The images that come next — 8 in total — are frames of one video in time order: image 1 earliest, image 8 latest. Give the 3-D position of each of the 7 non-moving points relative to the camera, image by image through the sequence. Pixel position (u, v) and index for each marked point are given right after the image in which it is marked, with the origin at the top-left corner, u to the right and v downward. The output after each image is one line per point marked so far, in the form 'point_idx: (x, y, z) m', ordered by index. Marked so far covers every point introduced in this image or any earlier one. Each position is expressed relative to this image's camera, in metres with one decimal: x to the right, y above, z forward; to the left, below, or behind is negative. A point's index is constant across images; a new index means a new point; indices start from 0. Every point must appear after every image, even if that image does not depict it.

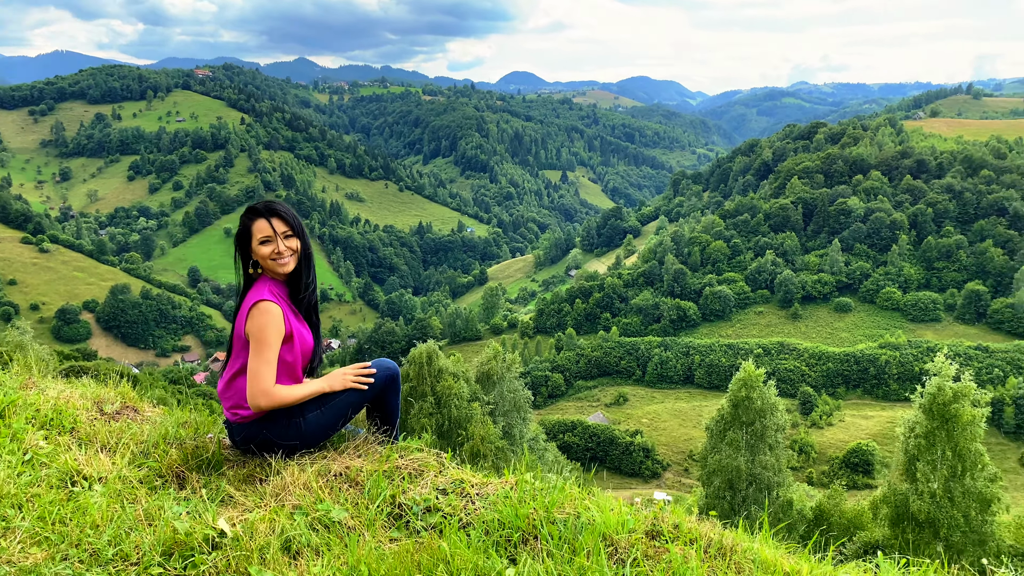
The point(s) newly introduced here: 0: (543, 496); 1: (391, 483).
0: (+0.1, -0.8, +3.3) m
1: (-0.5, -0.8, +3.4) m
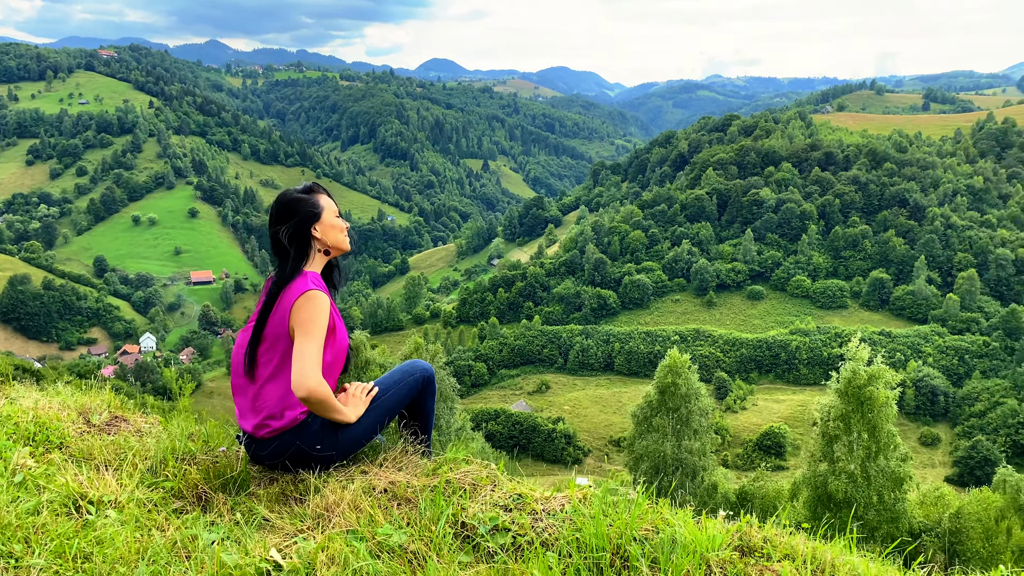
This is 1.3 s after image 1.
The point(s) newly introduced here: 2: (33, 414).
0: (+0.4, -0.8, +3.1) m
1: (-0.2, -0.8, +3.1) m
2: (-2.2, -0.6, +4.0) m
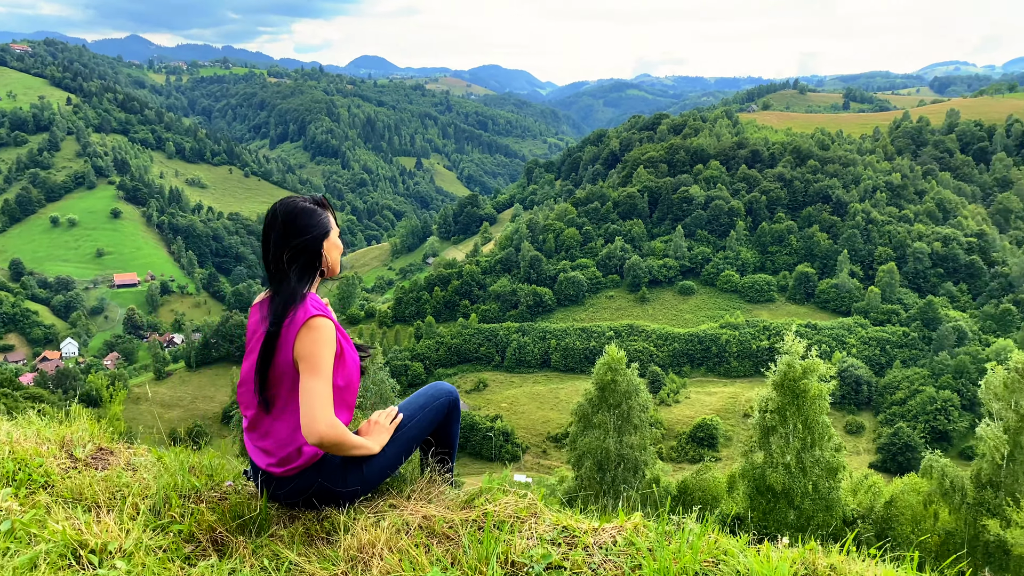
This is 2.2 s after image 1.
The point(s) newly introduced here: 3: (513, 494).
0: (+0.5, -0.9, +2.9) m
1: (0.0, -0.9, +2.9) m
2: (-2.1, -0.7, +3.6) m
3: (0.0, -0.8, +3.3) m
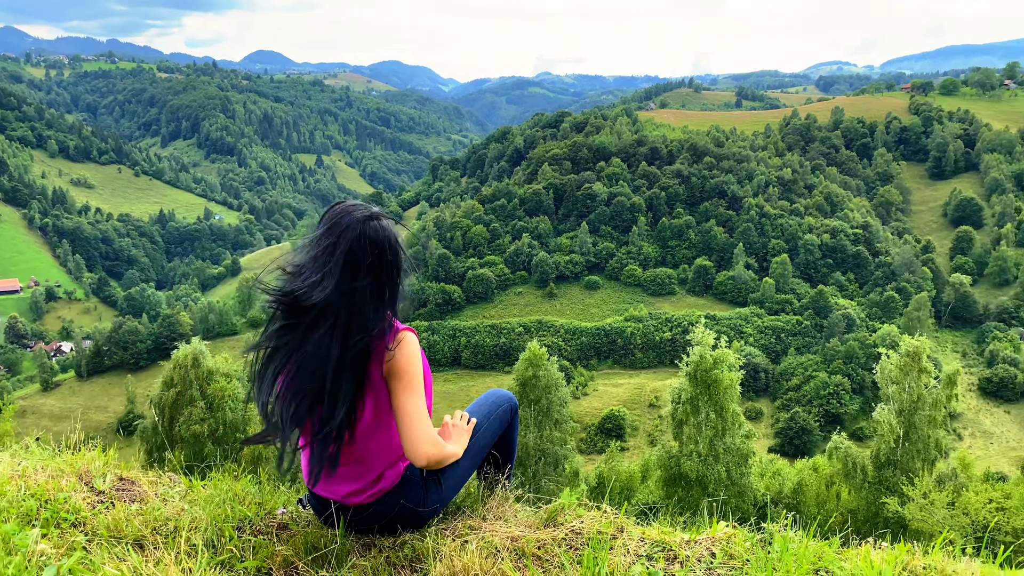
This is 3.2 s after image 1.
0: (+0.9, -0.9, +2.9) m
1: (+0.3, -0.9, +2.8) m
2: (-1.8, -0.8, +3.3) m
3: (+0.3, -0.8, +3.2) m
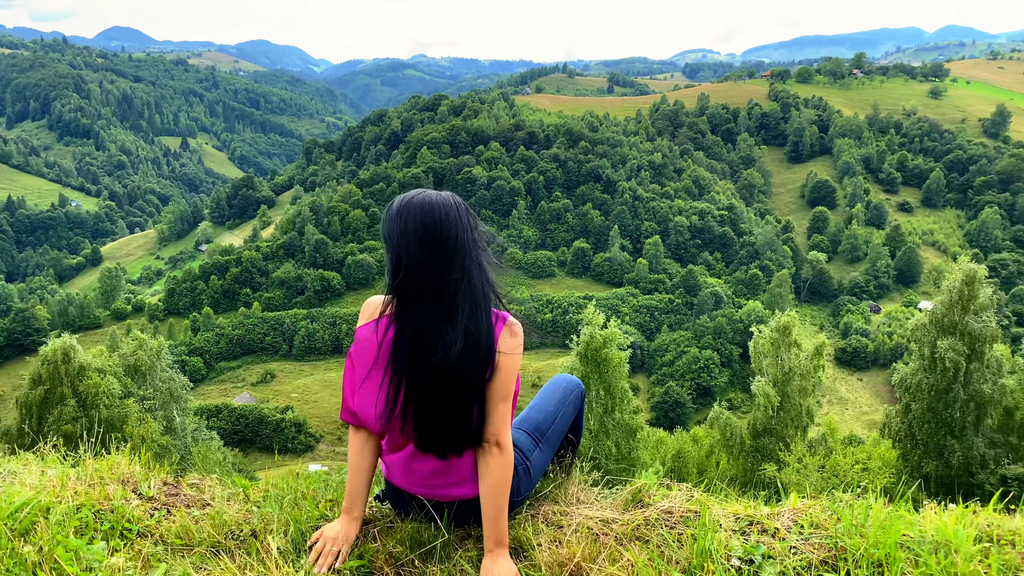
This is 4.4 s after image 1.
0: (+1.2, -0.8, +3.0) m
1: (+0.6, -0.8, +2.8) m
2: (-1.5, -0.7, +3.0) m
3: (+0.6, -0.8, +3.2) m
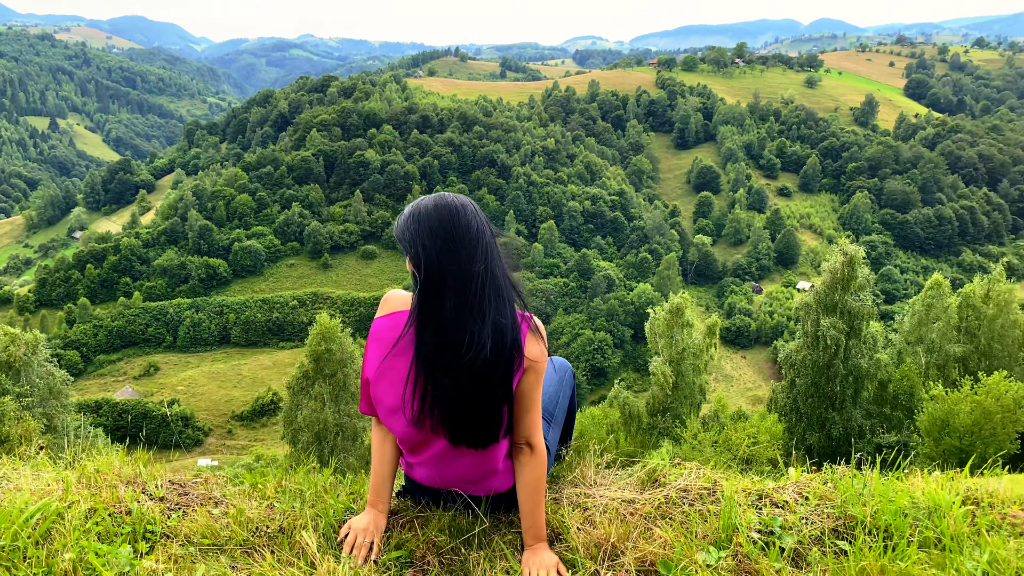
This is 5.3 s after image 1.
0: (+1.3, -0.8, +3.2) m
1: (+0.7, -0.8, +3.0) m
2: (-1.4, -0.7, +2.9) m
3: (+0.6, -0.7, +3.4) m
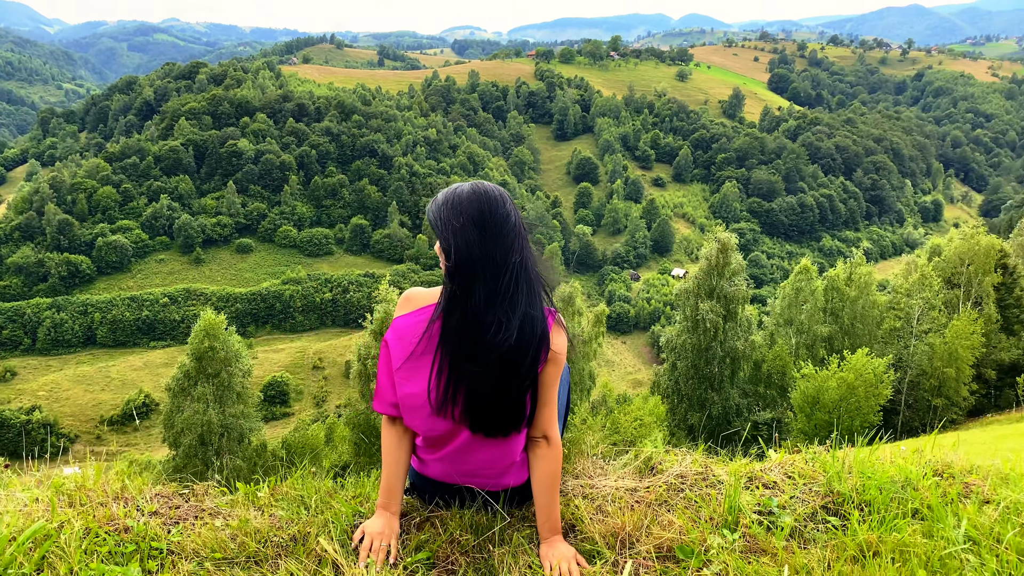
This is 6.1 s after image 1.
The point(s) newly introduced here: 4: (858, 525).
0: (+1.2, -0.7, +3.4) m
1: (+0.7, -0.7, +3.1) m
2: (-1.4, -0.7, +2.7) m
3: (+0.6, -0.7, +3.5) m
4: (+1.2, -0.8, +2.9) m
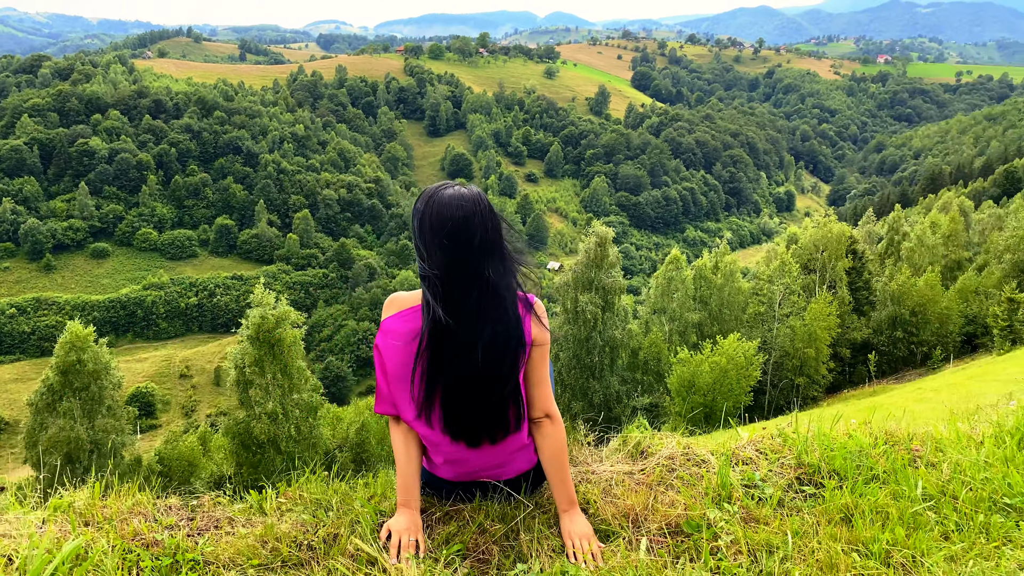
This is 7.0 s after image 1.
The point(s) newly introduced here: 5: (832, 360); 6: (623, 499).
0: (+1.2, -0.7, +3.7) m
1: (+0.7, -0.7, +3.3) m
2: (-1.3, -0.8, +2.7) m
3: (+0.6, -0.7, +3.7) m
4: (+1.2, -0.8, +3.2) m
5: (+7.6, -1.7, +19.9) m
6: (+0.4, -0.8, +3.1) m
